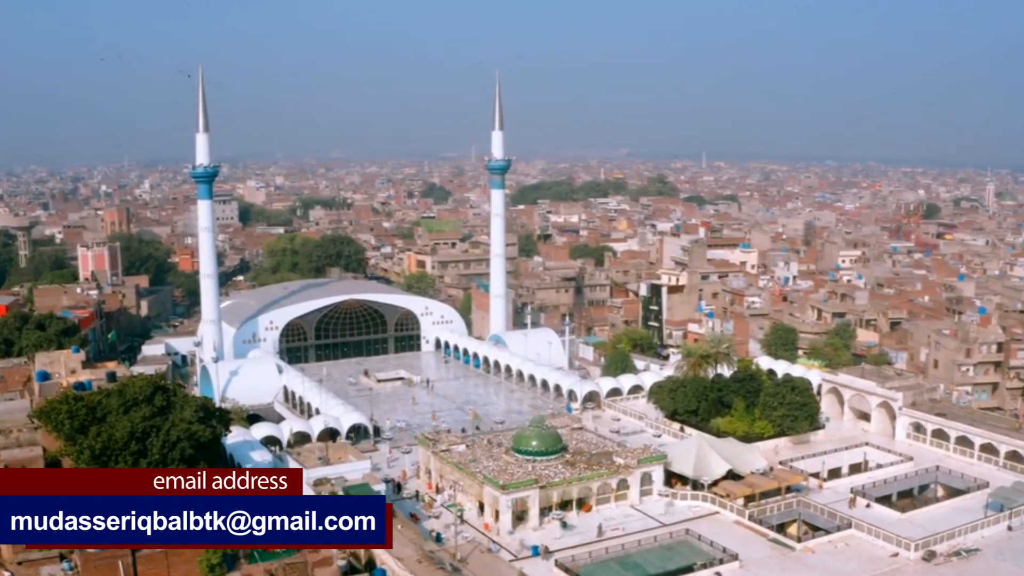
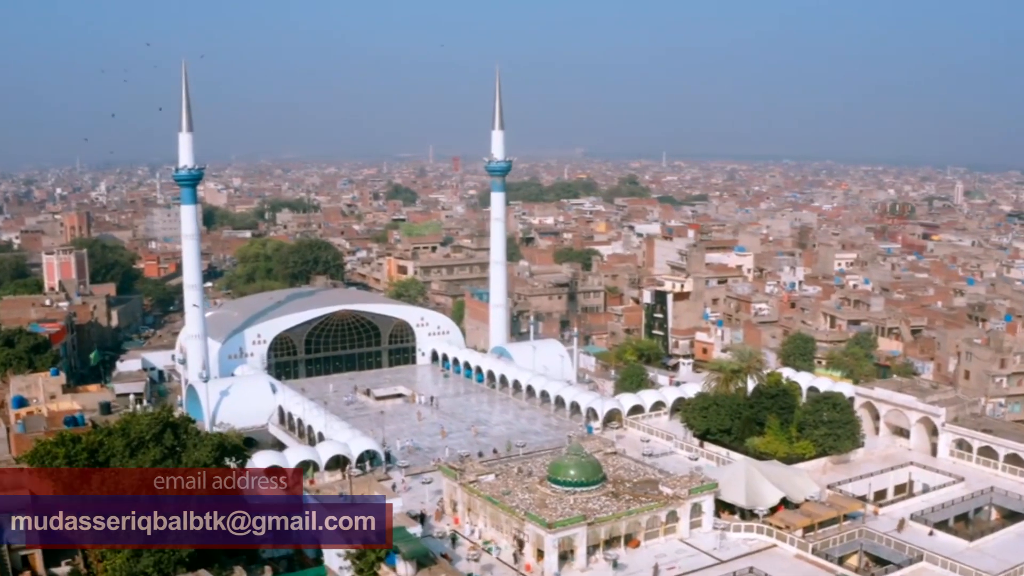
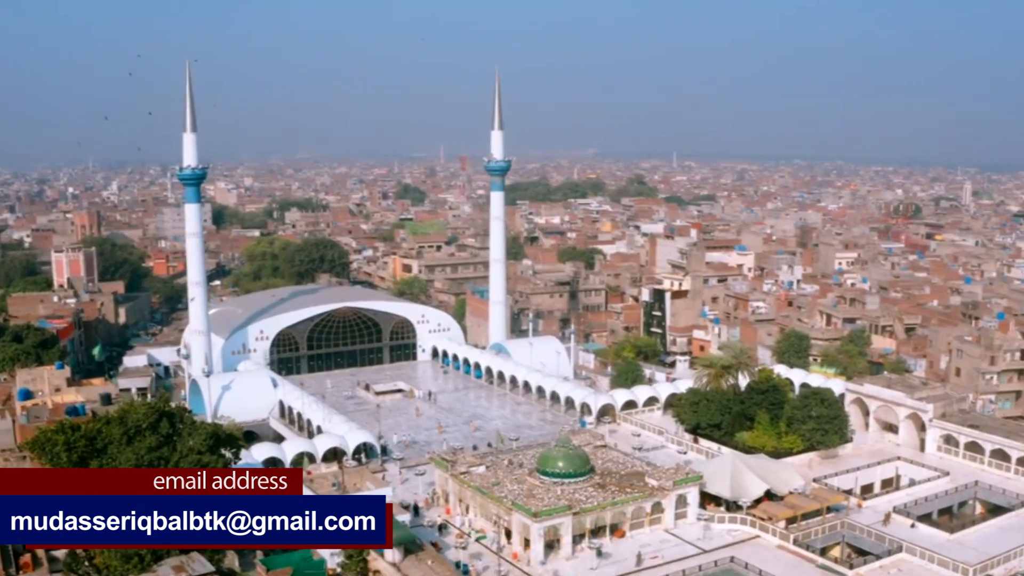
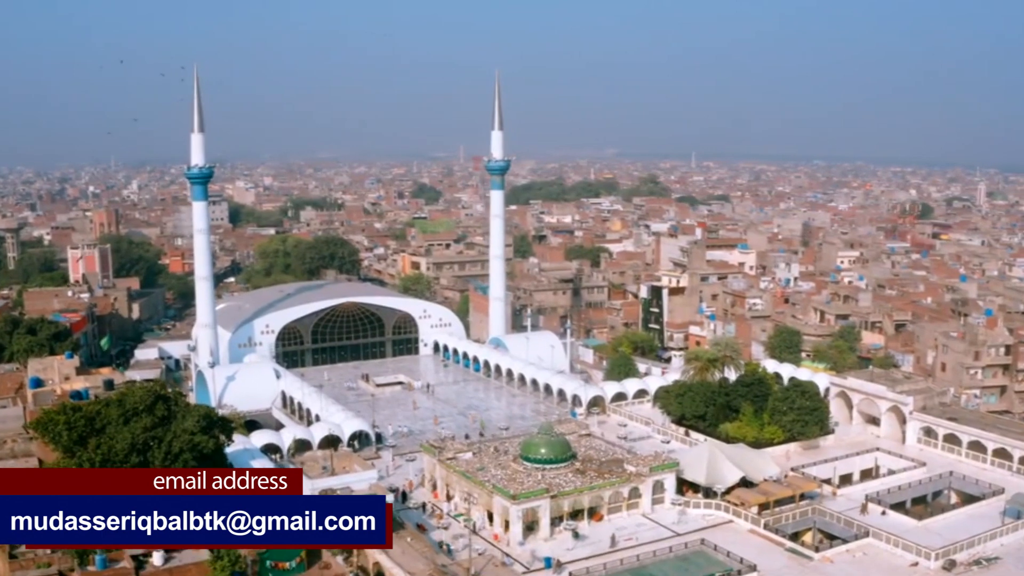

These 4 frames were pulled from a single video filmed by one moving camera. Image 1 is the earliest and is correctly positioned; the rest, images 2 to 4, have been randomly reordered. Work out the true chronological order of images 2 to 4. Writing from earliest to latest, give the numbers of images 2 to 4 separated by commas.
4, 3, 2
